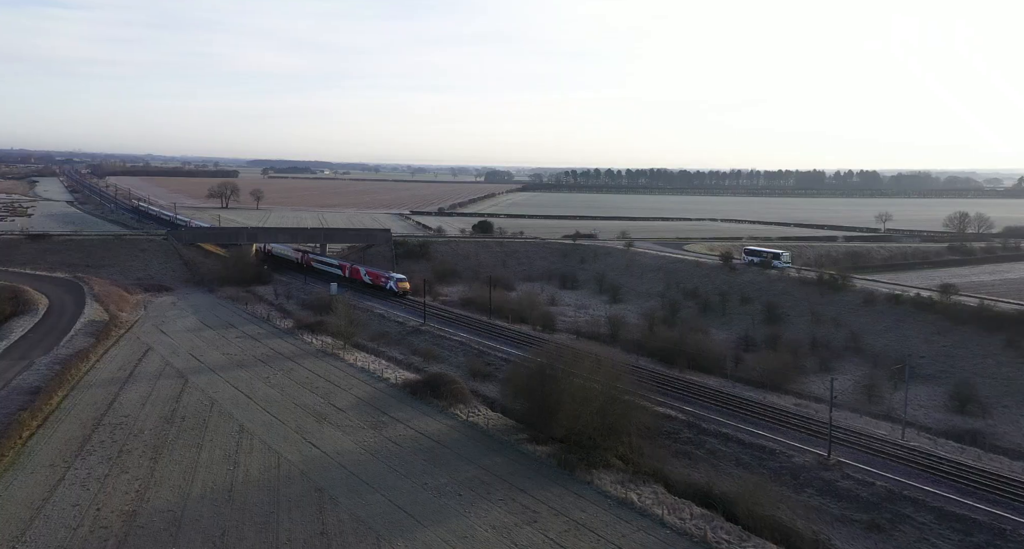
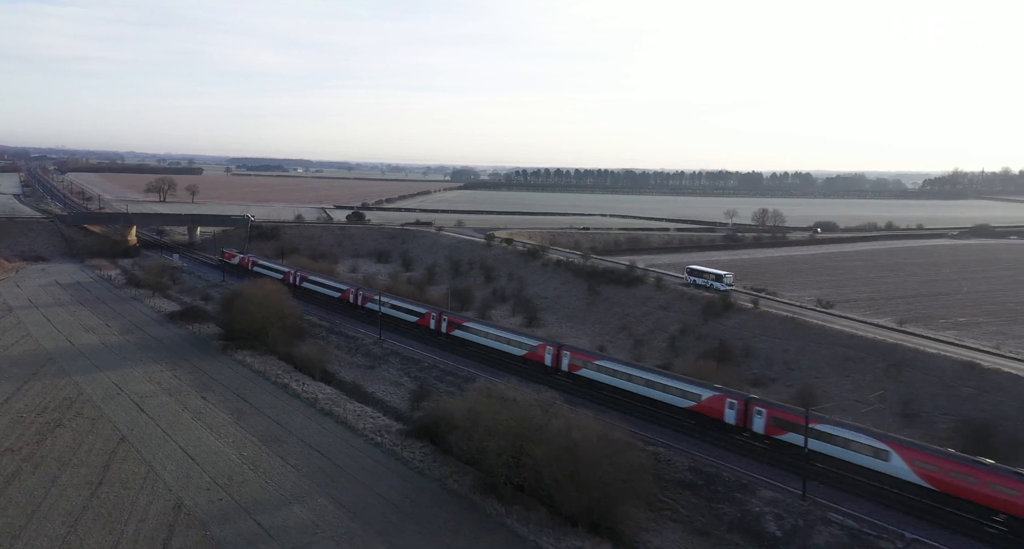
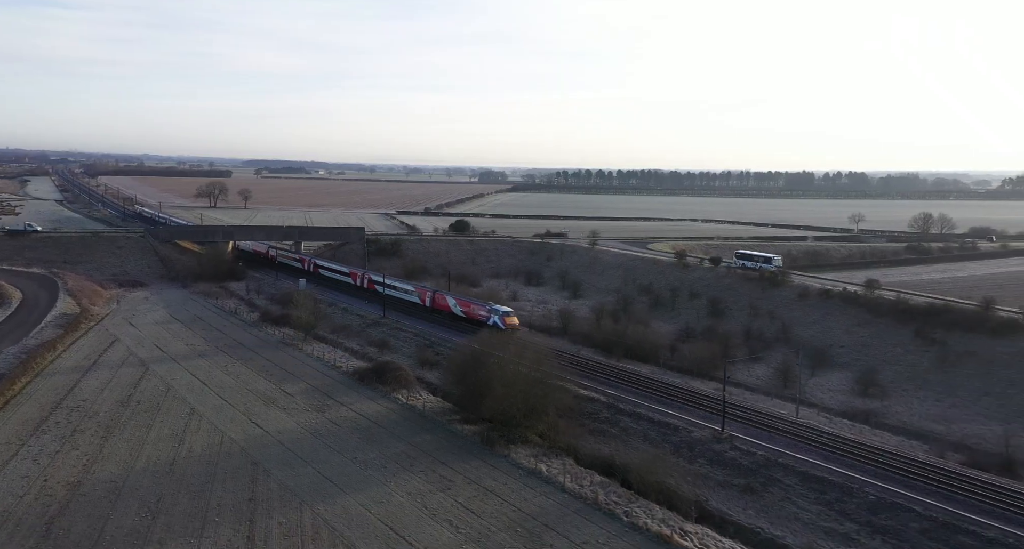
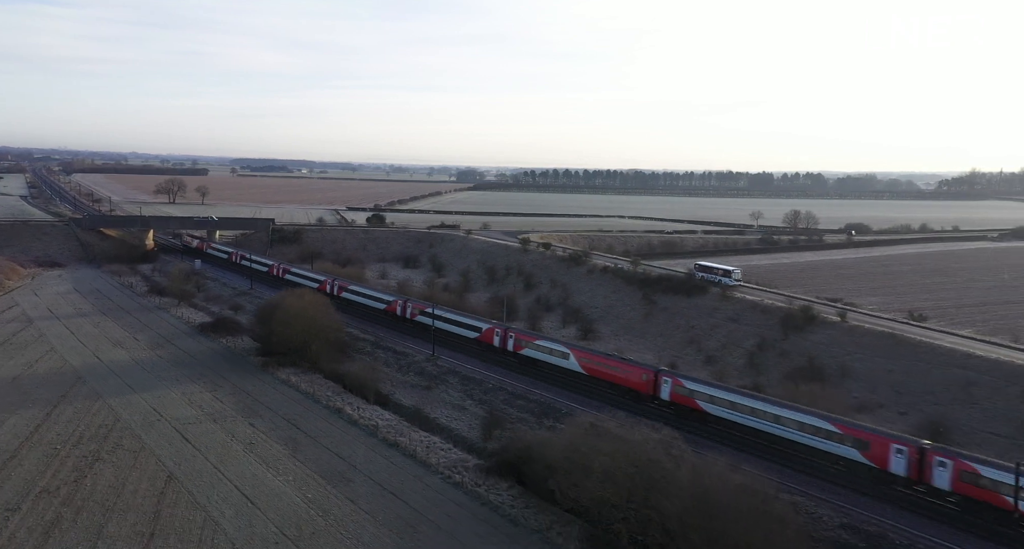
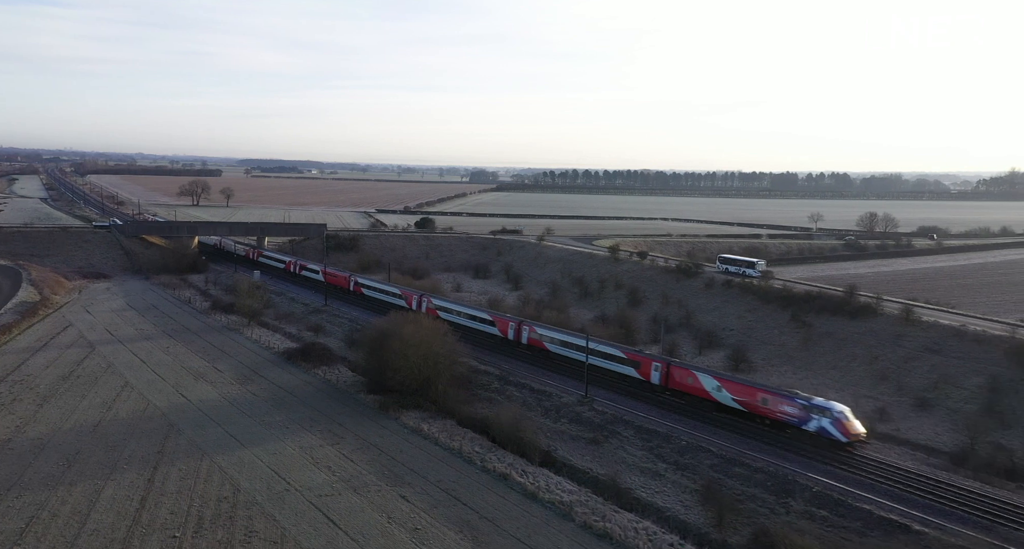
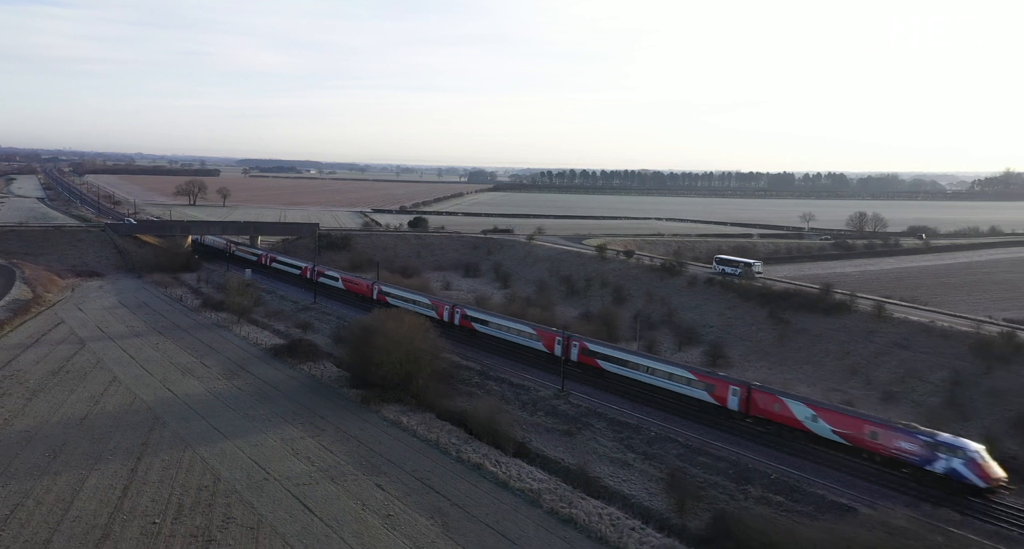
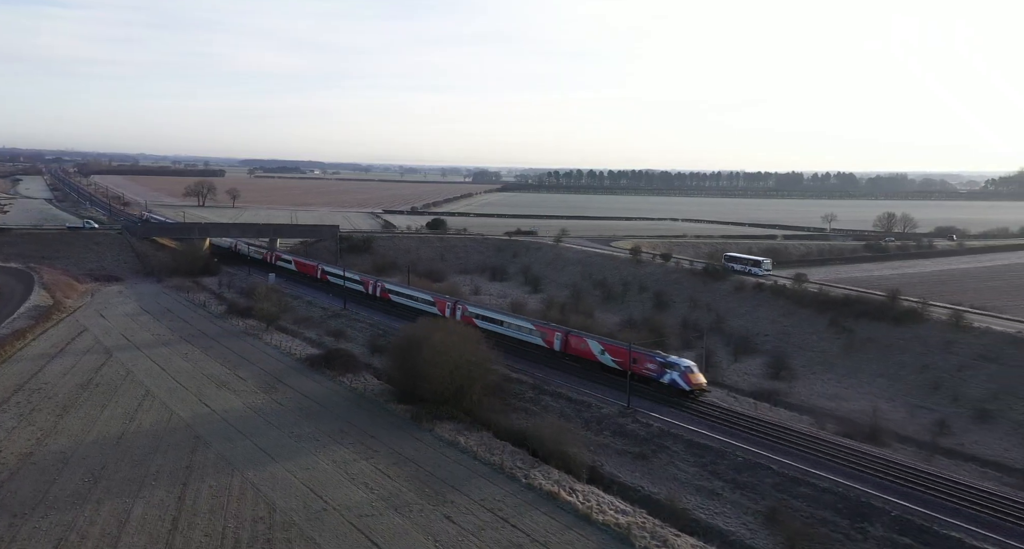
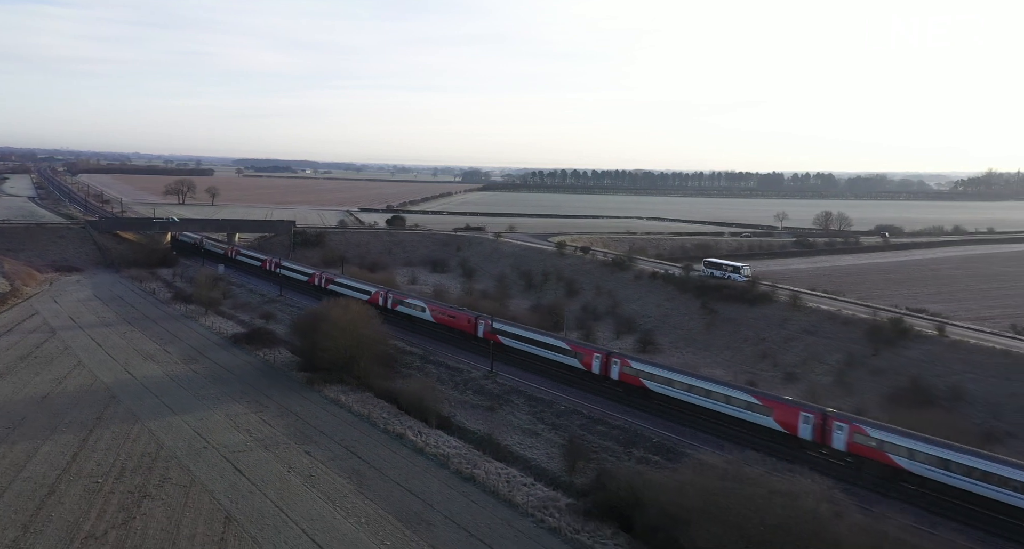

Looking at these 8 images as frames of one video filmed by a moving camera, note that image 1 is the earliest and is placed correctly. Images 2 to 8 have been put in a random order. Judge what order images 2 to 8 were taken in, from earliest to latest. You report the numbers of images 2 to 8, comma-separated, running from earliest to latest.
3, 7, 5, 6, 8, 4, 2
